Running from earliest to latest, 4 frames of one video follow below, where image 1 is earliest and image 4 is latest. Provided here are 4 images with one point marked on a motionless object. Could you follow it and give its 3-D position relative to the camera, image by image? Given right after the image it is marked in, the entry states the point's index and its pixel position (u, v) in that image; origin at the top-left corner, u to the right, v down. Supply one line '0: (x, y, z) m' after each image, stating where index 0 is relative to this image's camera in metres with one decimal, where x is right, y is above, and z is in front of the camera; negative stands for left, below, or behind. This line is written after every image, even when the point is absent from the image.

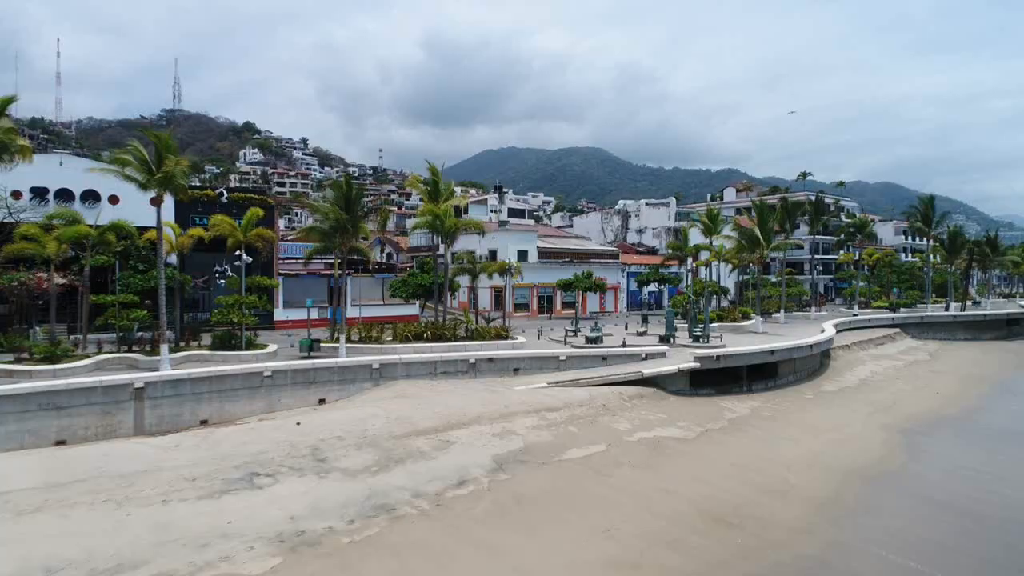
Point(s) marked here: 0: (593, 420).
0: (+2.3, -3.8, +19.8) m
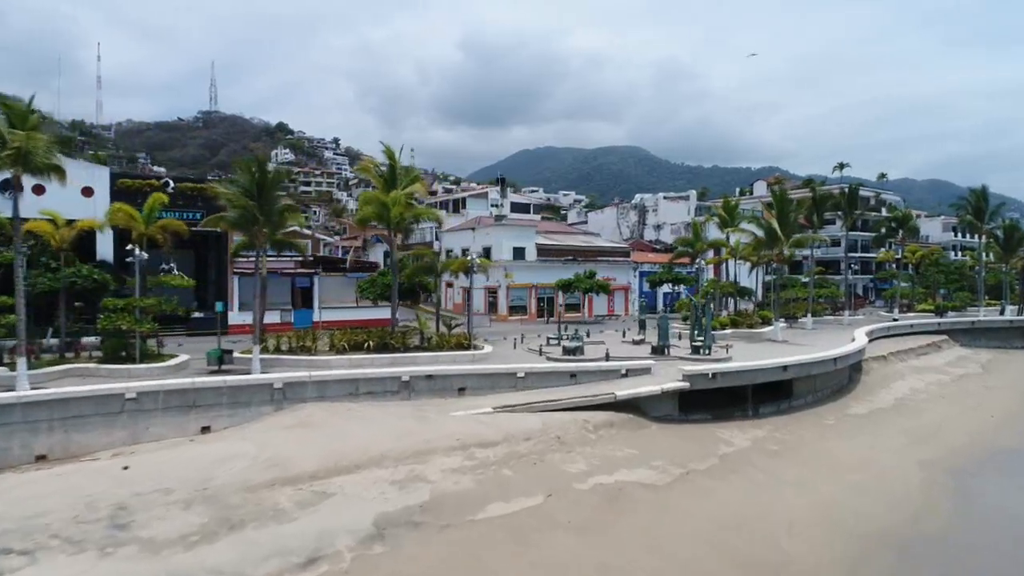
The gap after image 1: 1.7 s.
0: (+0.6, -3.8, +15.5) m
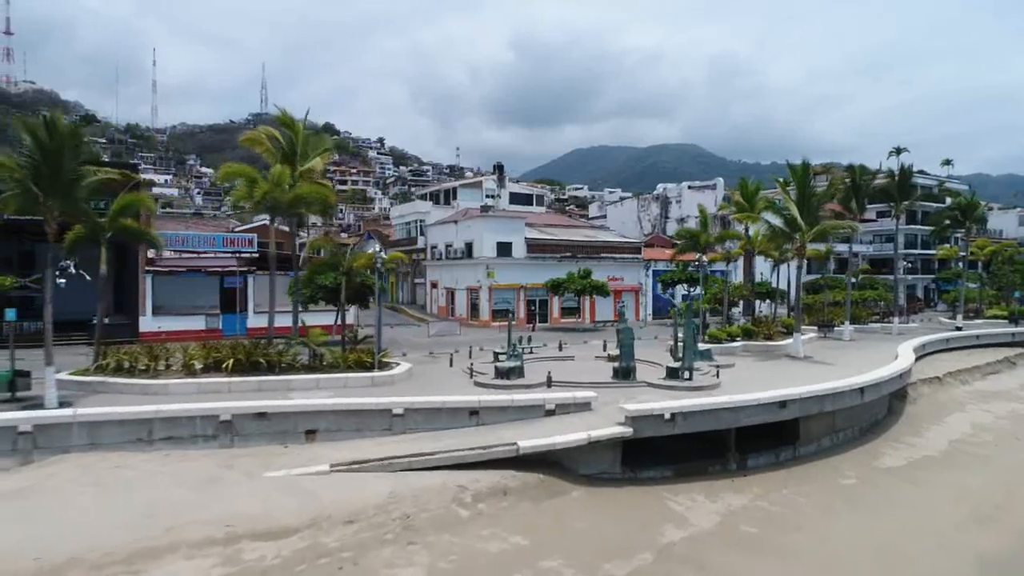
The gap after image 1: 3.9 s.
0: (-2.3, -3.9, +9.9) m
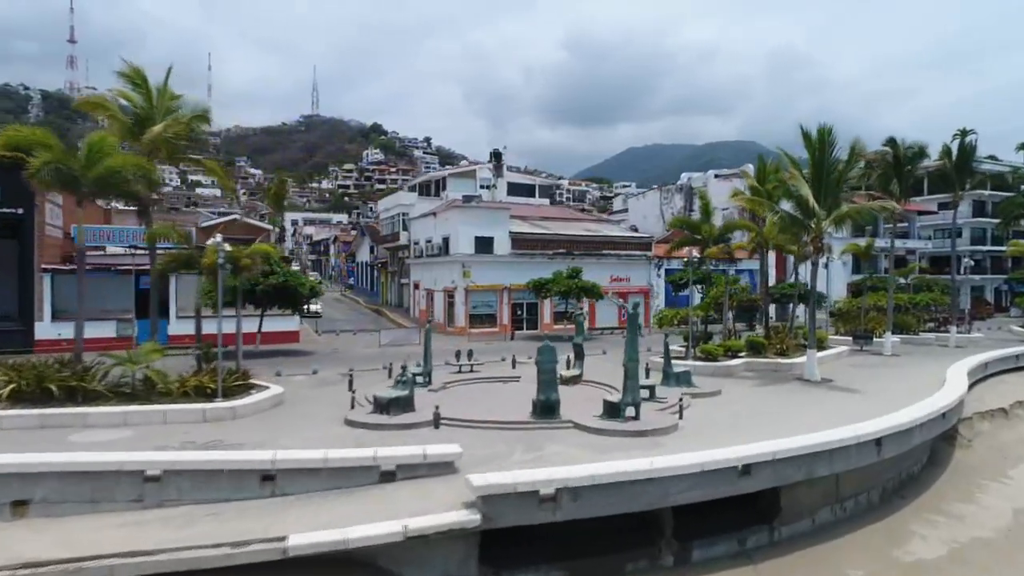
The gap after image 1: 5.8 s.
0: (-5.3, -3.9, +5.4) m
